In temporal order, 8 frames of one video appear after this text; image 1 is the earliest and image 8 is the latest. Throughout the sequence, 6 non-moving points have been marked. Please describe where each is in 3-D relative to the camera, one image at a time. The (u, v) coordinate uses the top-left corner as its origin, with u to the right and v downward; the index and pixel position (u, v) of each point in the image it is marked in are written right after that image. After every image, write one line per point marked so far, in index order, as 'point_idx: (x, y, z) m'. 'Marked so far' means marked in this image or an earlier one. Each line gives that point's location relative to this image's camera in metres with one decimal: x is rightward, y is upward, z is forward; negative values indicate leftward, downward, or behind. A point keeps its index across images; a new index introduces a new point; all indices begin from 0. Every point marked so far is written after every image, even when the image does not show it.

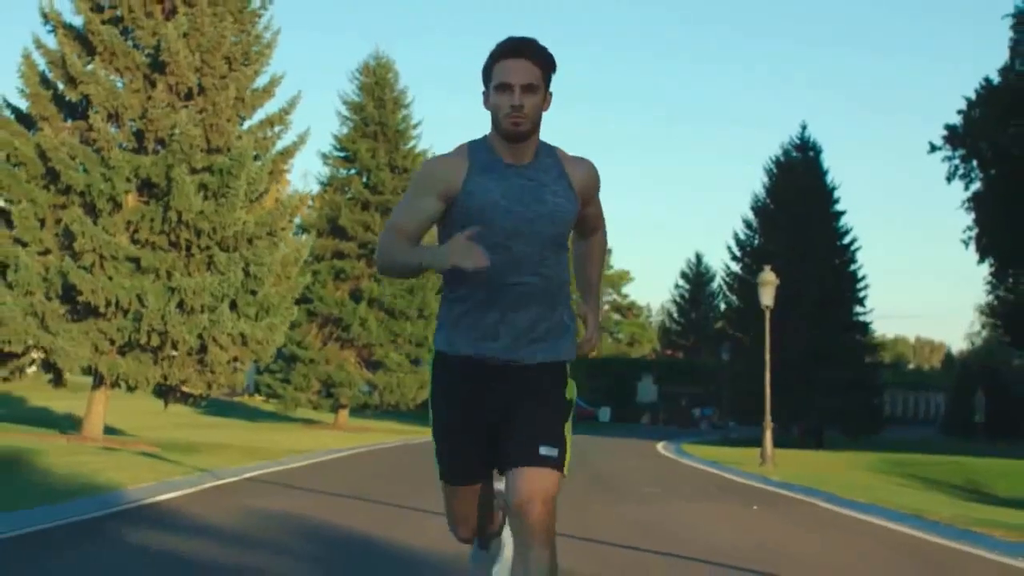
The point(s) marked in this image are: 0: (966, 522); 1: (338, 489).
0: (+5.0, -2.6, +15.0) m
1: (-2.0, -2.5, +16.6) m
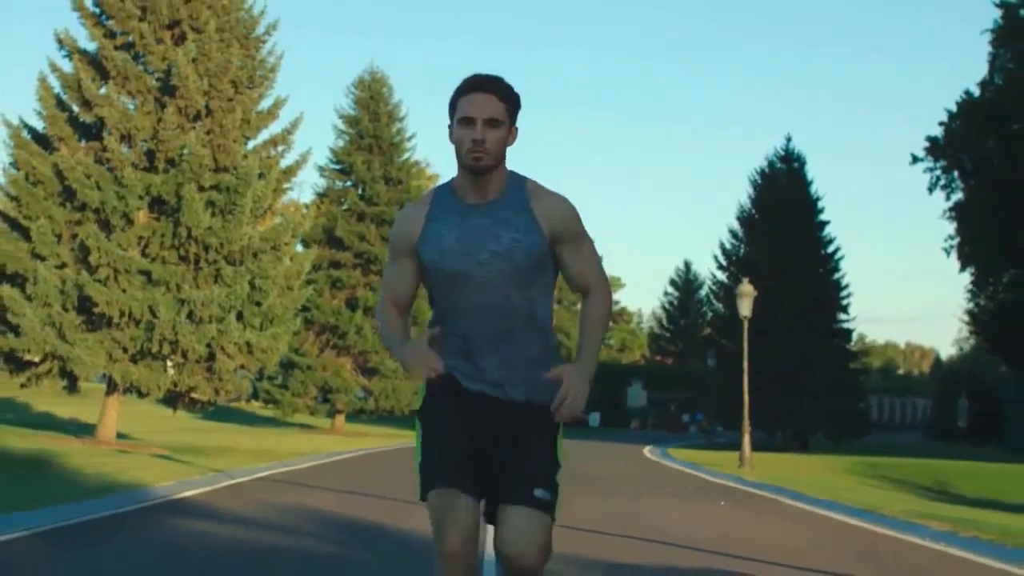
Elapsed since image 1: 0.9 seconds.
0: (+4.9, -2.8, +16.6) m
1: (-2.1, -2.7, +18.2) m
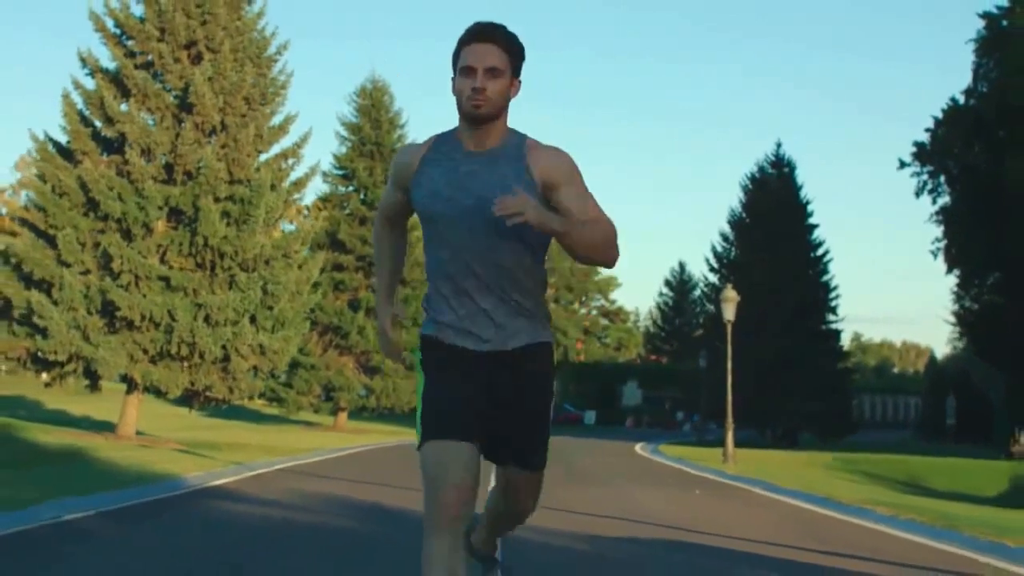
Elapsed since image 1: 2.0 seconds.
0: (+4.8, -2.9, +18.5) m
1: (-2.2, -2.8, +20.1) m
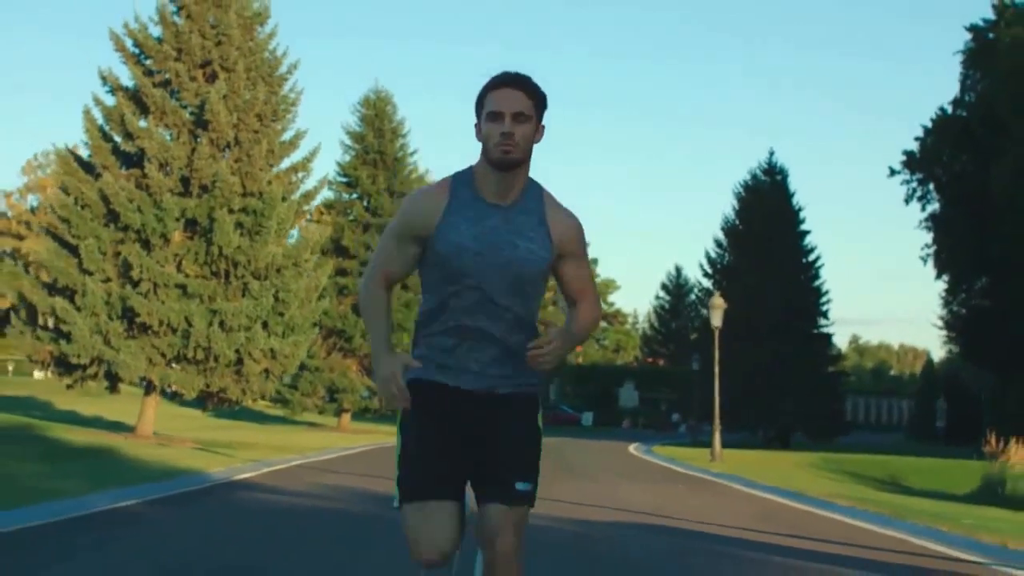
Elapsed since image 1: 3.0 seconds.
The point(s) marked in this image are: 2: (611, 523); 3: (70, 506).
0: (+4.8, -3.1, +20.3) m
1: (-2.2, -3.0, +21.8) m
2: (+1.1, -2.7, +15.8) m
3: (-5.2, -2.6, +16.2) m
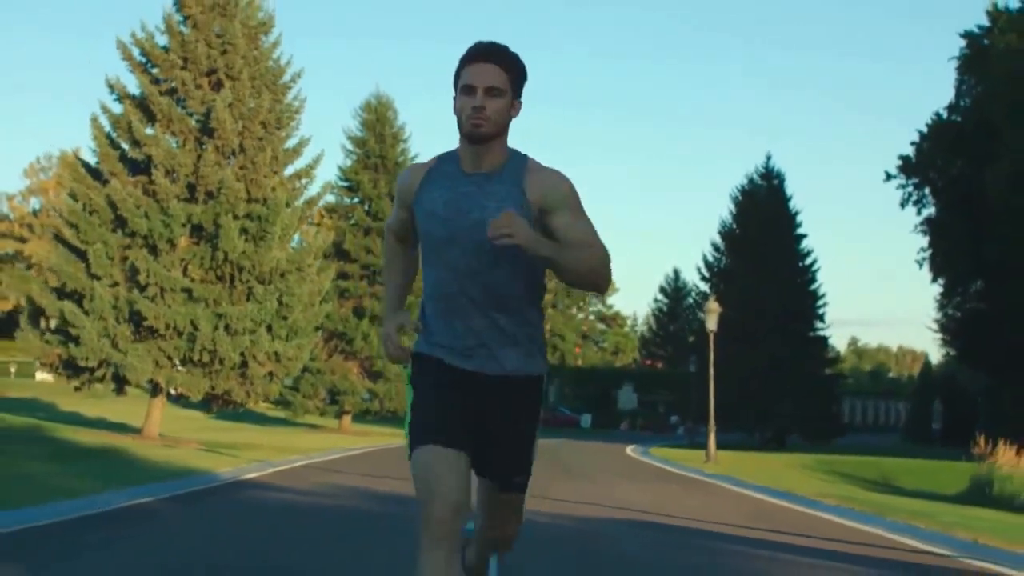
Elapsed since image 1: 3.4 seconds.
0: (+4.8, -3.2, +21.0) m
1: (-2.3, -3.1, +22.5) m
2: (+1.1, -2.8, +16.5) m
3: (-5.2, -2.7, +16.9) m
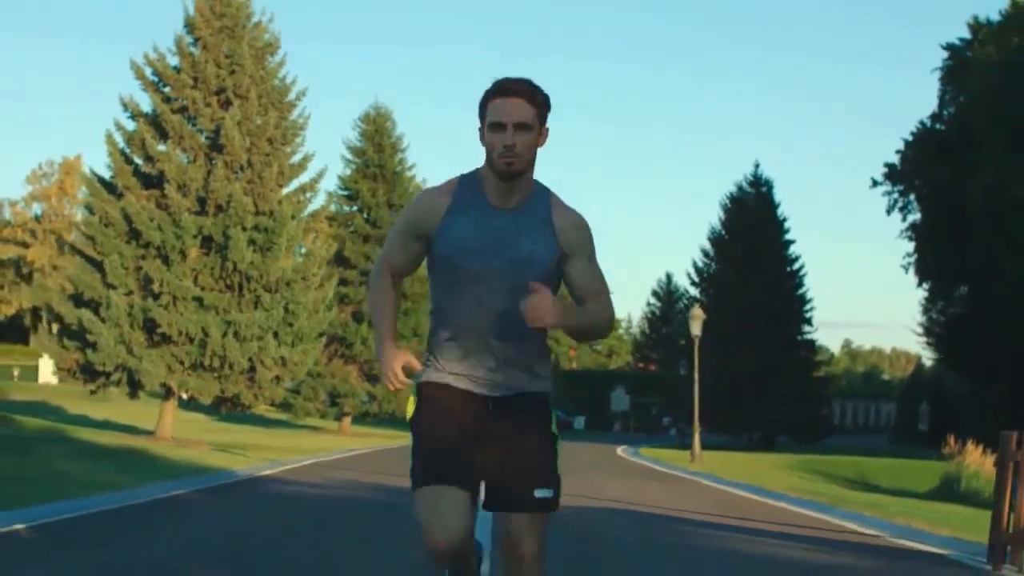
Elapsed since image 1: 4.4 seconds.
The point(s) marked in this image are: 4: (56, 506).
0: (+4.7, -3.4, +22.8) m
1: (-2.4, -3.3, +24.3) m
2: (+1.0, -3.0, +18.4) m
3: (-5.3, -2.9, +18.8) m
4: (-5.7, -2.8, +17.5) m
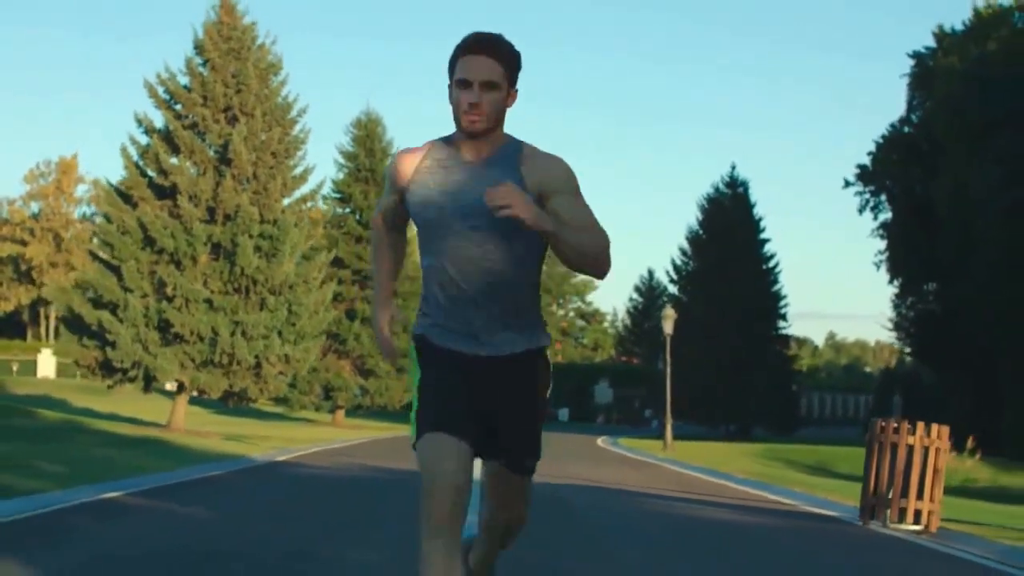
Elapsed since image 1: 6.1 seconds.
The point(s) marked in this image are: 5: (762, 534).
0: (+4.4, -3.5, +25.9) m
1: (-2.7, -3.4, +27.3) m
2: (+0.8, -3.1, +21.4) m
3: (-5.5, -3.0, +21.7) m
4: (-6.0, -2.9, +20.5) m
5: (+2.9, -2.8, +15.6) m
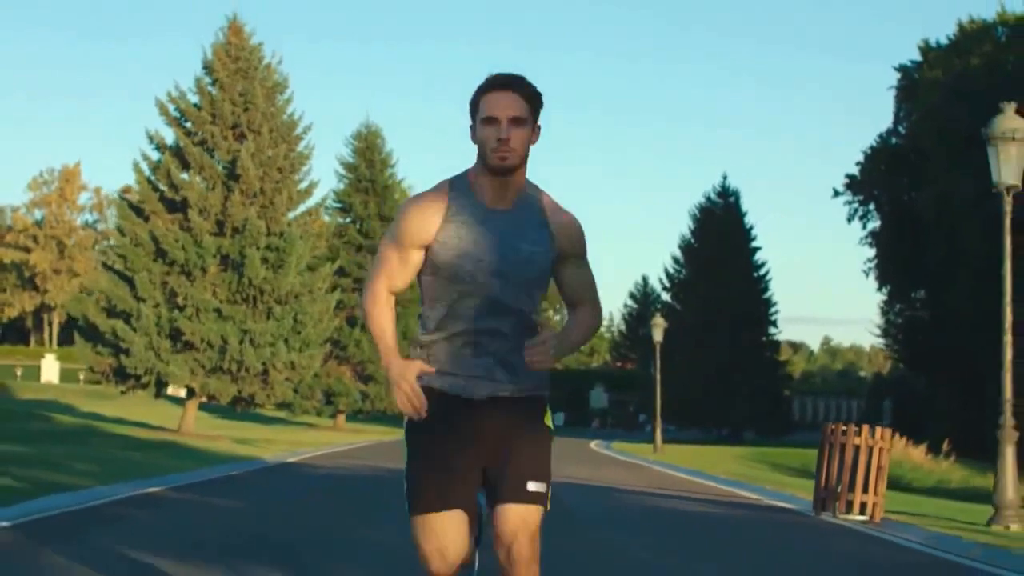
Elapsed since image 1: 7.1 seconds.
0: (+4.3, -3.8, +27.7) m
1: (-2.7, -3.6, +29.1) m
2: (+0.7, -3.4, +23.1) m
3: (-5.6, -3.3, +23.5) m
4: (-6.0, -3.2, +22.2) m
5: (+2.9, -3.0, +17.3) m
